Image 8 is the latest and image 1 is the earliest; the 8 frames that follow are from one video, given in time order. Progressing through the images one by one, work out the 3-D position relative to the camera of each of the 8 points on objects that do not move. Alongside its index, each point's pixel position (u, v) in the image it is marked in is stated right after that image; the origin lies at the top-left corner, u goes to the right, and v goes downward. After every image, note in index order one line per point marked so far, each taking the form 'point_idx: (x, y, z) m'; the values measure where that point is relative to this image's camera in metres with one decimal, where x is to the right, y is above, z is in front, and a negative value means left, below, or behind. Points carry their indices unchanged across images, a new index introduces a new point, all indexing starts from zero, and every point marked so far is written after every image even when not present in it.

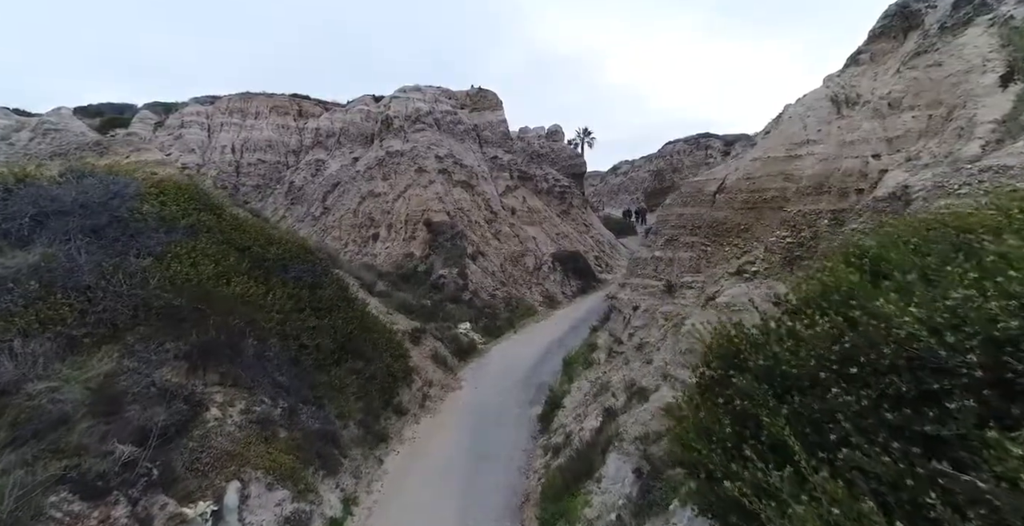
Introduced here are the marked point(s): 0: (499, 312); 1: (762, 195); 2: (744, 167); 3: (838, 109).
0: (-0.3, -1.6, +18.8) m
1: (+4.8, +1.2, +11.3) m
2: (+4.8, +1.9, +12.3) m
3: (+6.5, +3.0, +11.9) m
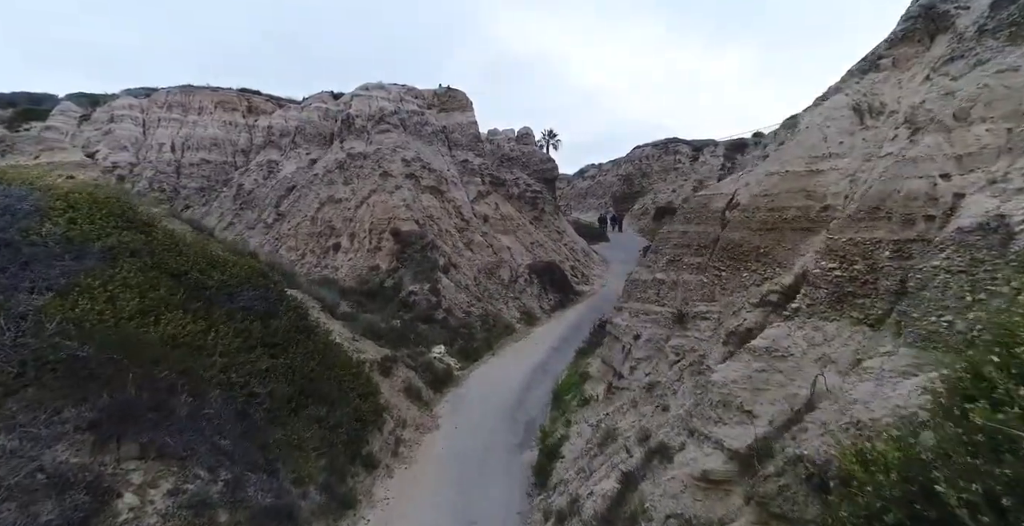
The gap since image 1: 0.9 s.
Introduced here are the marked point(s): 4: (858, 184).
0: (-1.0, -2.0, +17.2) m
1: (+4.6, +0.8, +10.1) m
2: (+4.5, +1.4, +11.1) m
3: (+6.3, +2.6, +10.8) m
4: (+5.6, +1.3, +9.7) m
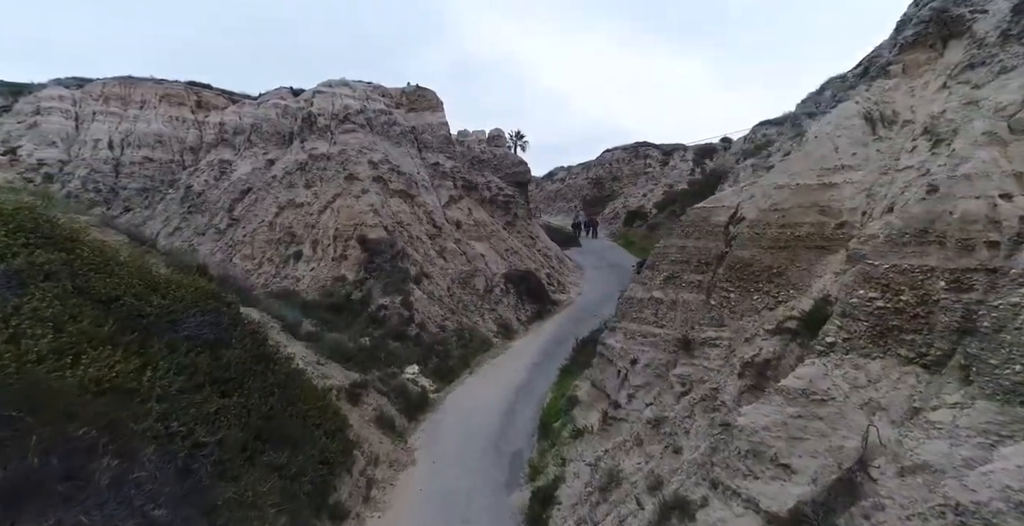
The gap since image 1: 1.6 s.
0: (-1.6, -2.3, +16.0) m
1: (+4.4, +0.5, +9.3) m
2: (+4.3, +1.1, +10.3) m
3: (+6.1, +2.3, +10.1) m
4: (+5.4, +0.9, +8.9) m
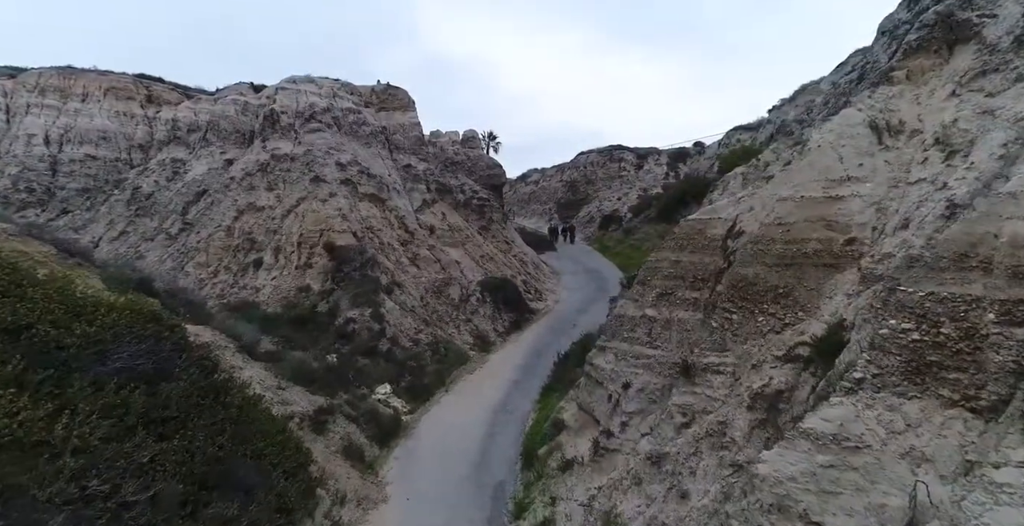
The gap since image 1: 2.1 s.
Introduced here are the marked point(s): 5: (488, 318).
0: (-2.2, -2.5, +15.1) m
1: (+4.2, +0.2, +8.6) m
2: (+4.0, +0.8, +9.6) m
3: (+5.8, +2.0, +9.5) m
4: (+5.2, +0.7, +8.3) m
5: (-0.8, -1.8, +19.7) m
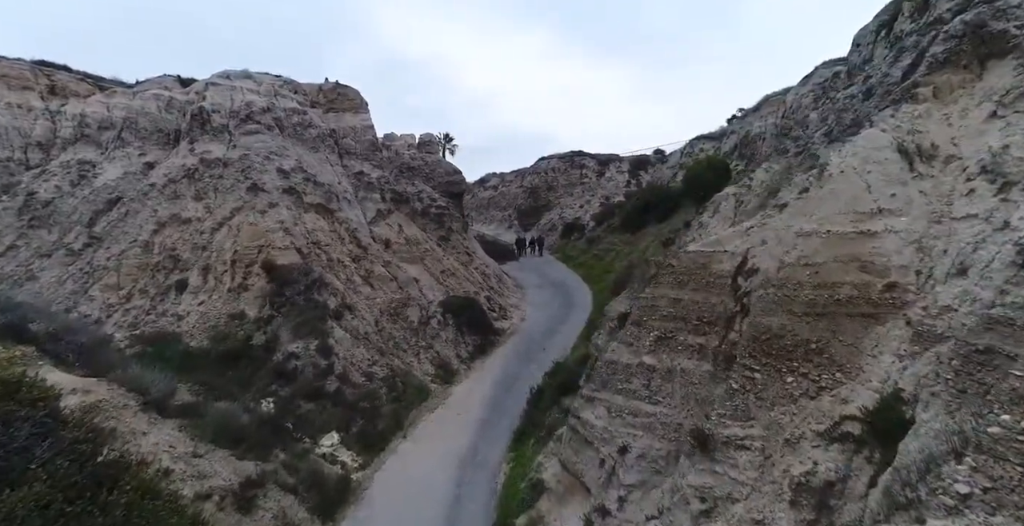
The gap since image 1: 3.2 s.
0: (-2.9, -3.1, +13.2) m
1: (+3.9, -0.4, +7.3) m
2: (+3.7, +0.3, +8.2) m
3: (+5.5, +1.4, +8.3) m
4: (+5.0, +0.1, +7.0) m
5: (-1.9, -2.4, +17.9) m
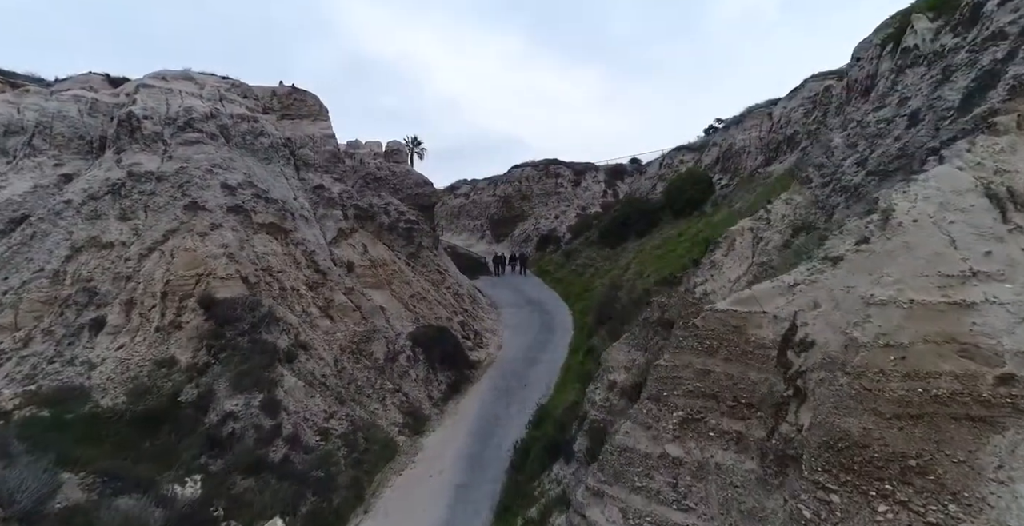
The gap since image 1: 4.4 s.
0: (-3.3, -3.8, +11.1) m
1: (+3.9, -1.2, +5.6) m
2: (+3.7, -0.5, +6.5) m
3: (+5.4, +0.6, +6.6) m
4: (+5.0, -0.7, +5.3) m
5: (-2.5, -3.2, +15.9) m
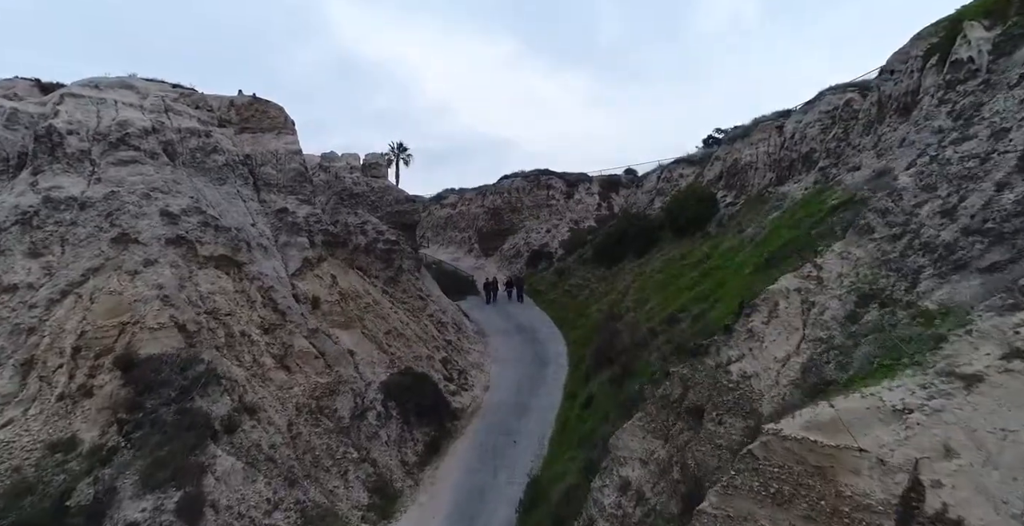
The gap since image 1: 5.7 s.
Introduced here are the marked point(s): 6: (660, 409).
0: (-3.5, -4.8, +8.5) m
1: (+3.8, -2.2, +3.1) m
2: (+3.5, -1.5, +4.1) m
3: (+5.3, -0.4, +4.3) m
4: (+4.8, -1.7, +2.9) m
5: (-2.8, -4.2, +13.3) m
6: (+2.4, -2.4, +9.9) m
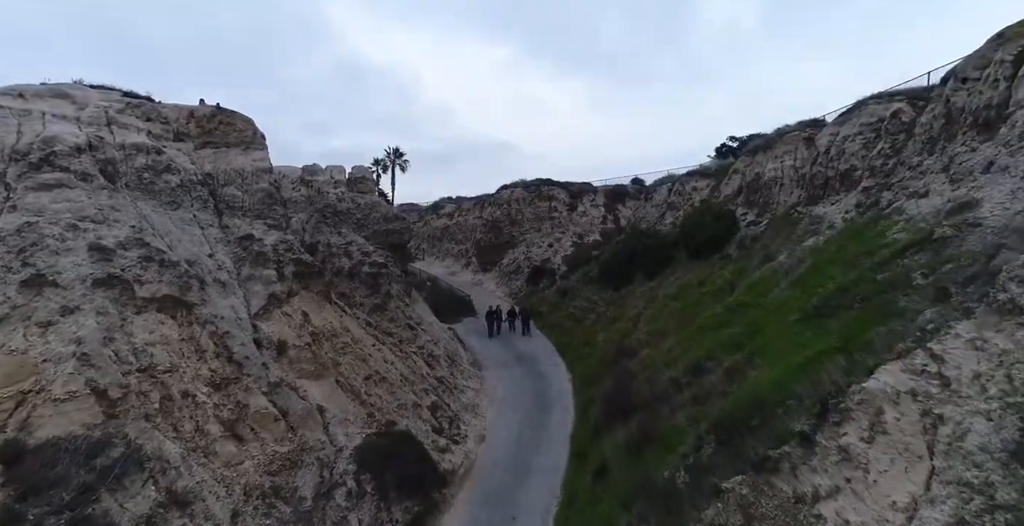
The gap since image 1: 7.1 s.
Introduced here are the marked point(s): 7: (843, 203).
0: (-3.6, -5.8, +5.8) m
1: (+3.7, -3.1, +0.5) m
2: (+3.5, -2.5, +1.4) m
3: (+5.2, -1.4, +1.6) m
4: (+4.8, -2.6, +0.3) m
5: (-2.8, -5.2, +10.7) m
6: (+2.4, -3.4, +7.2) m
7: (+10.7, +2.0, +19.2) m
